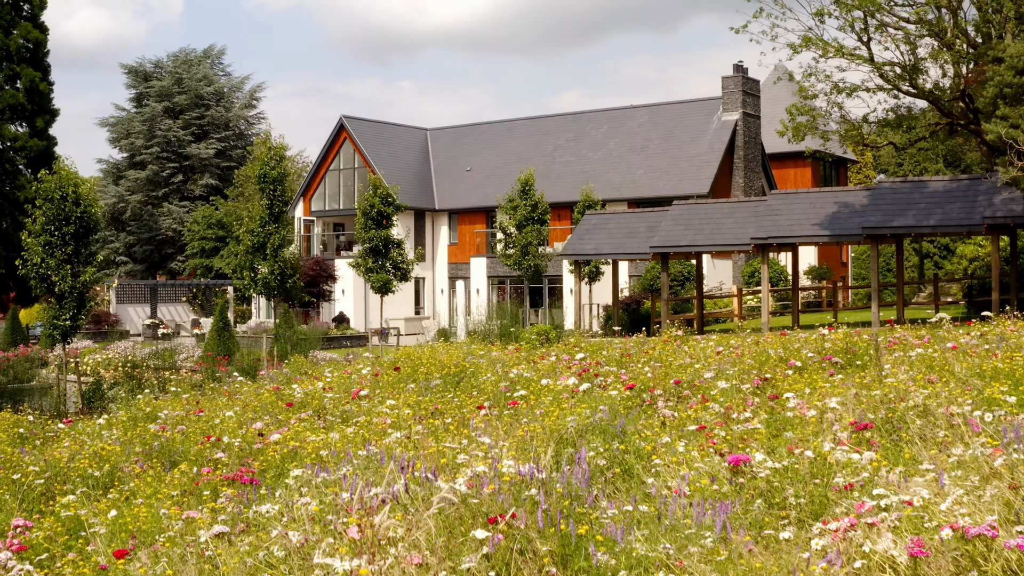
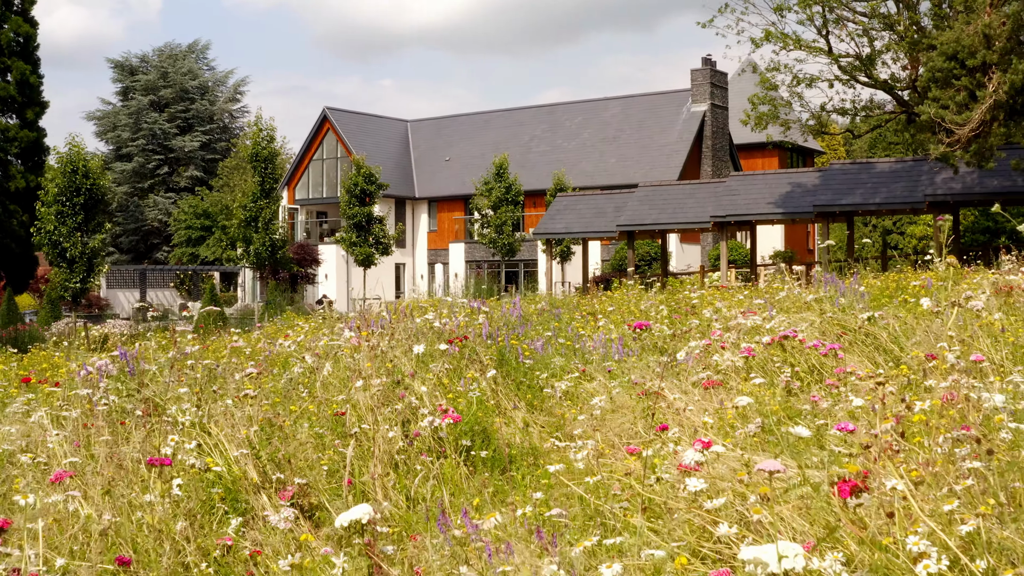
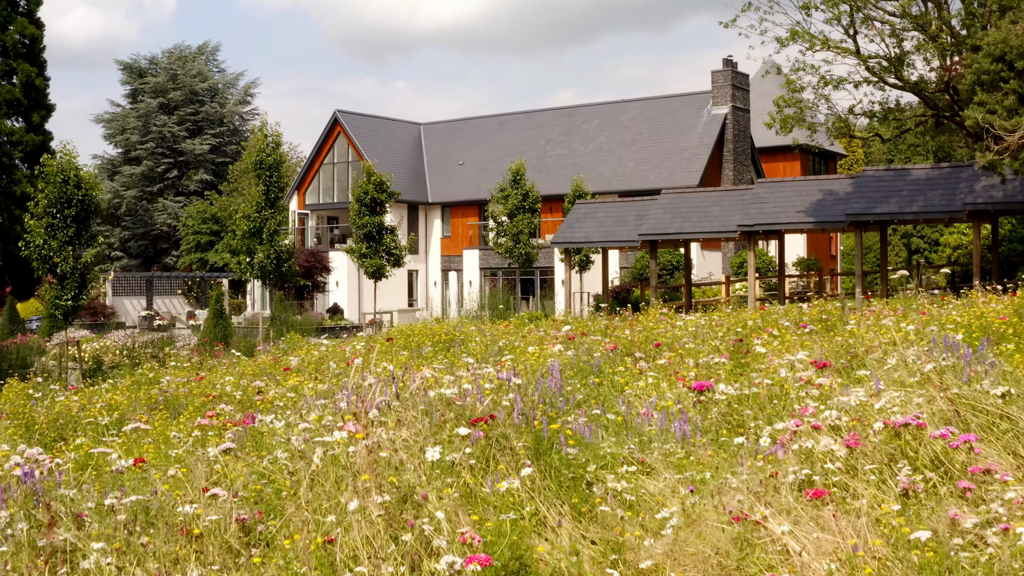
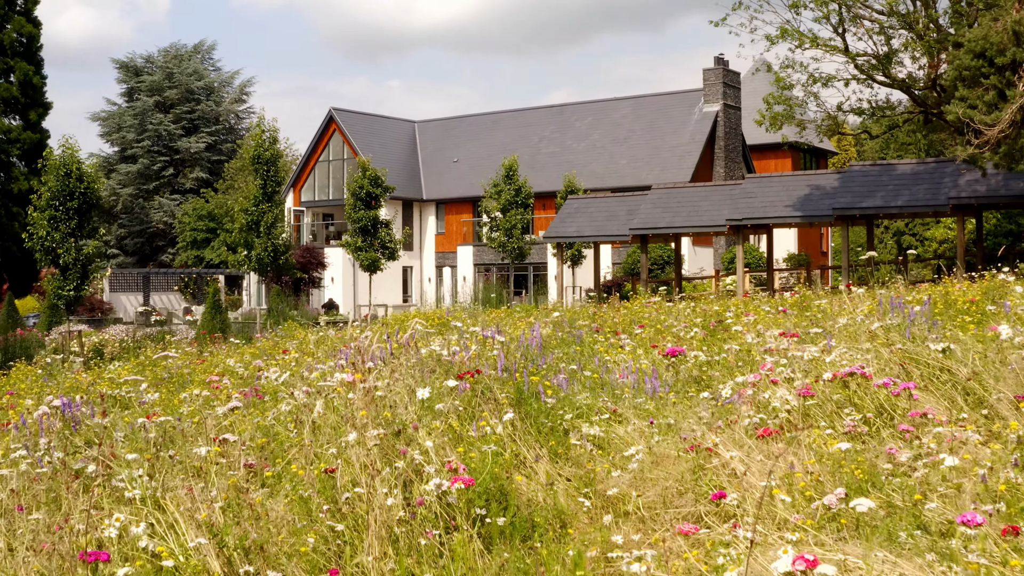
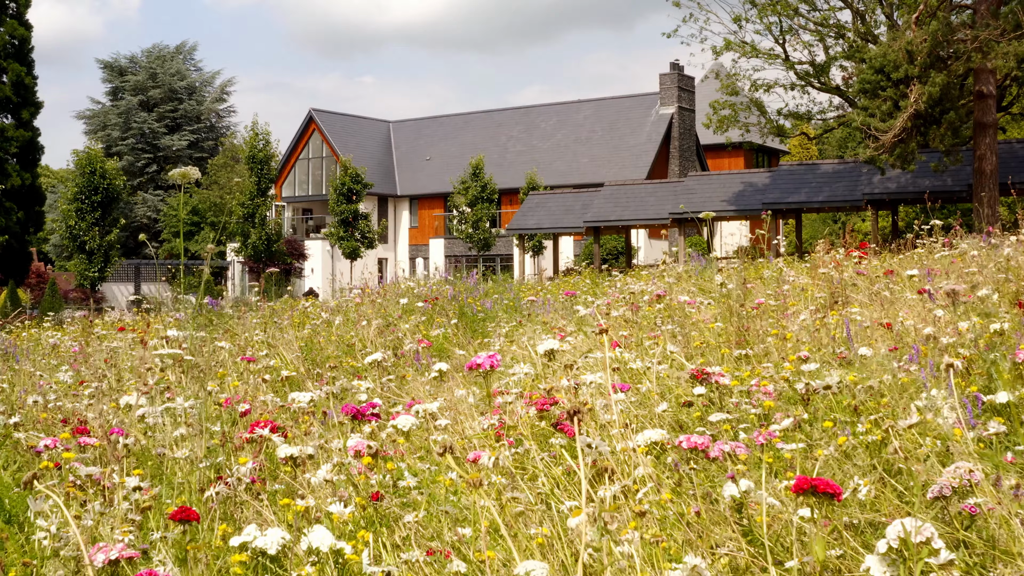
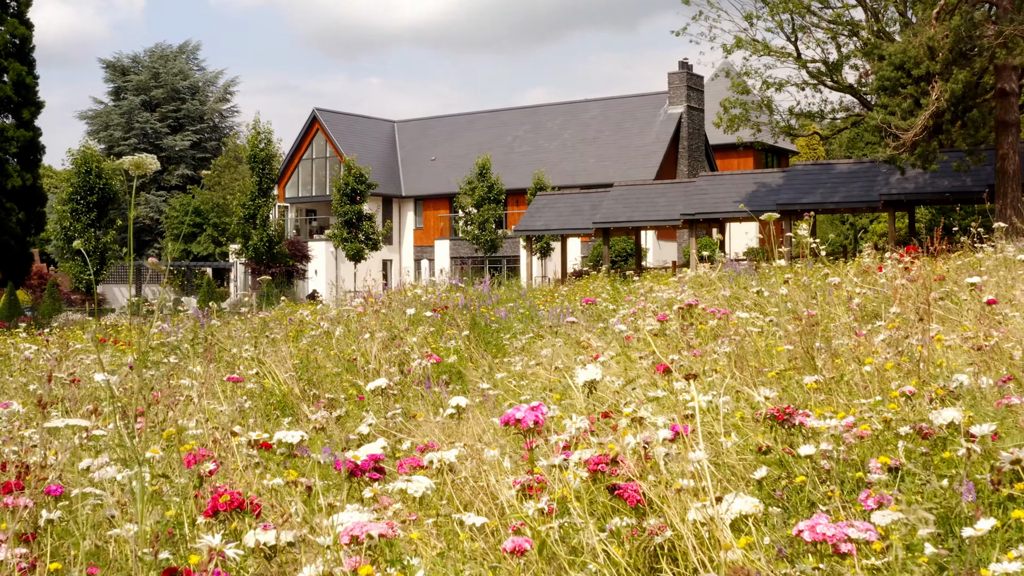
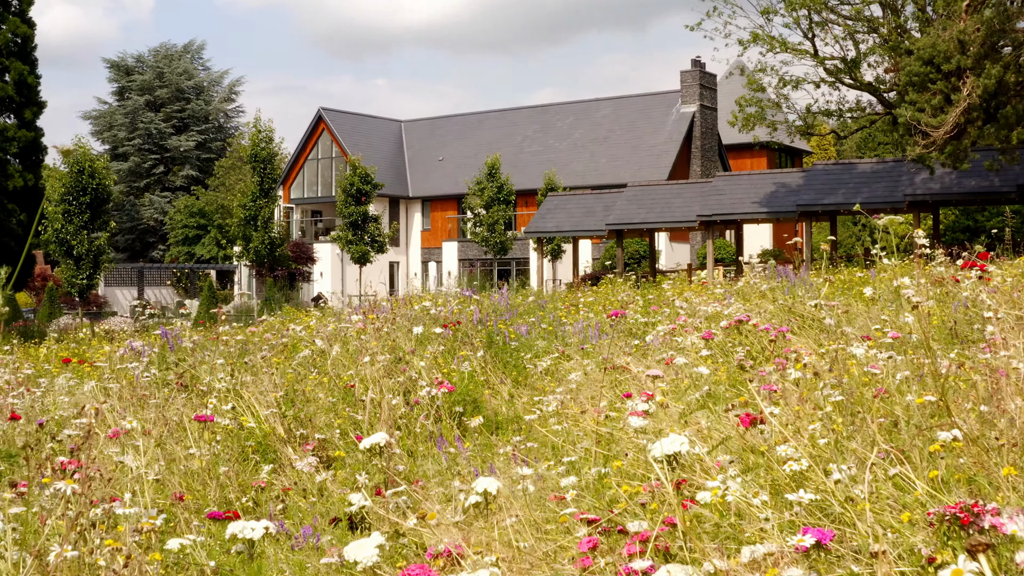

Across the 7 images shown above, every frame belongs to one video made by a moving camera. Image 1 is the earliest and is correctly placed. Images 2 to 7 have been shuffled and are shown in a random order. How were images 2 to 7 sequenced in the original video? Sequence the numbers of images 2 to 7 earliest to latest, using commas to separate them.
3, 4, 2, 7, 6, 5
